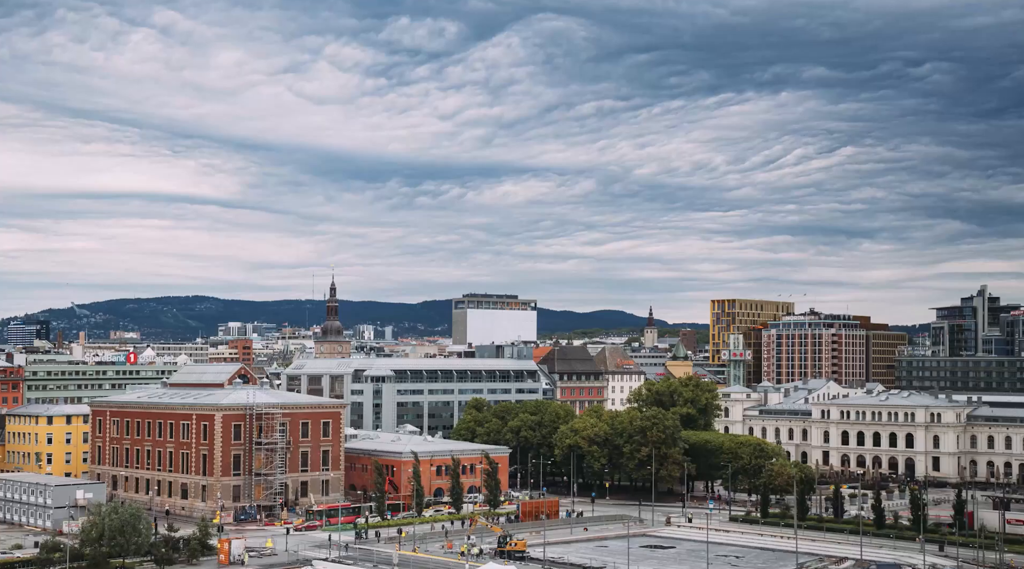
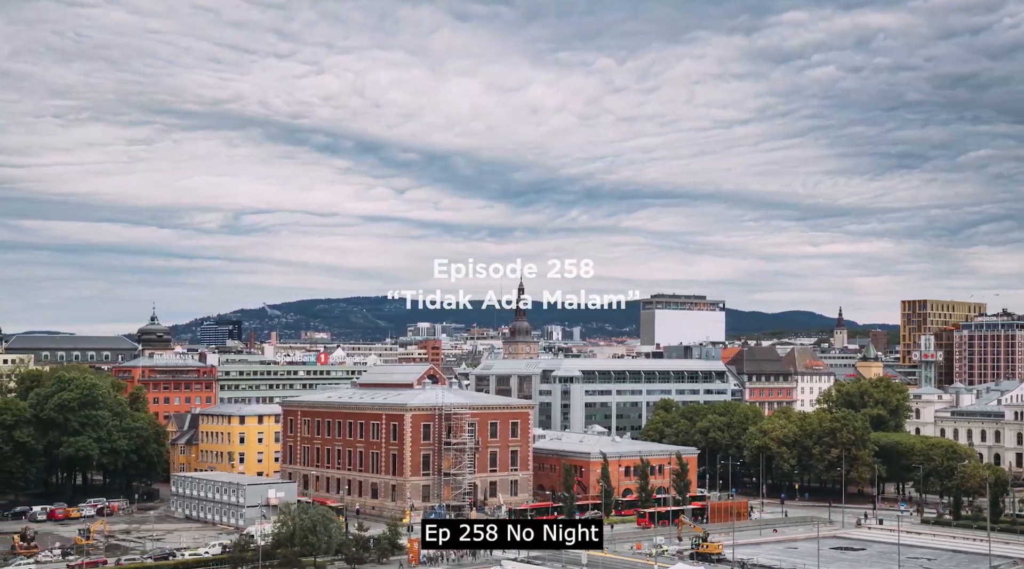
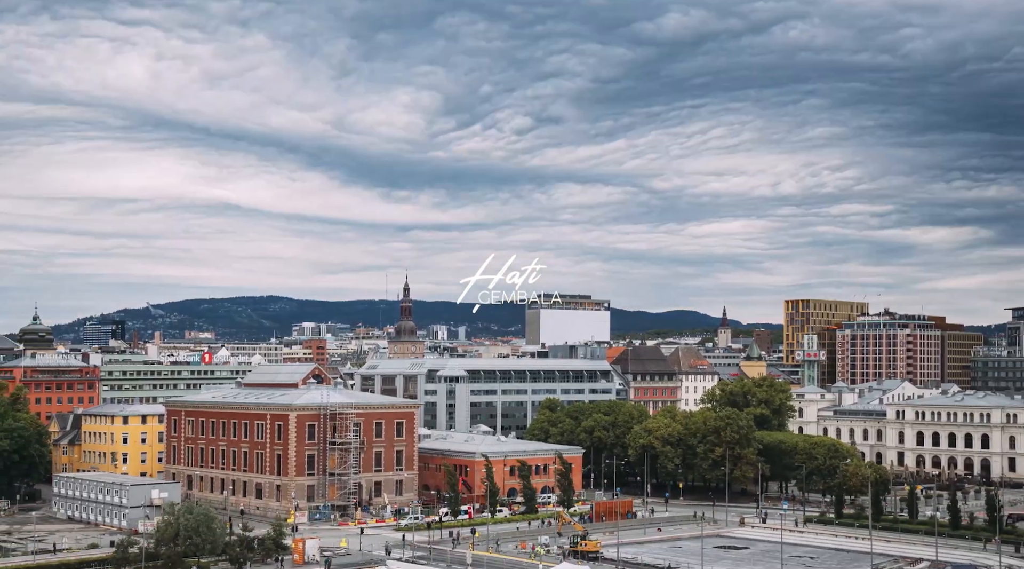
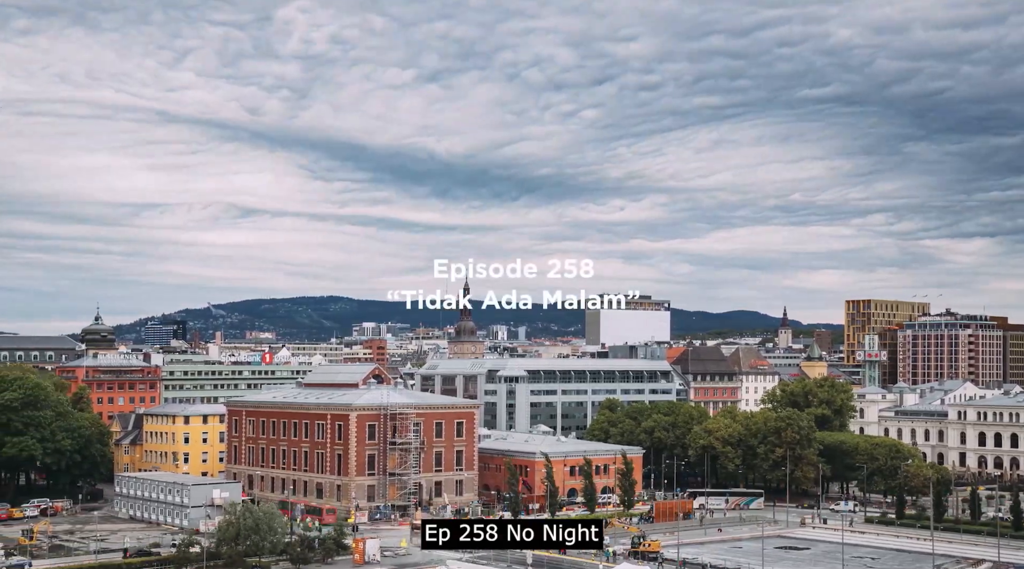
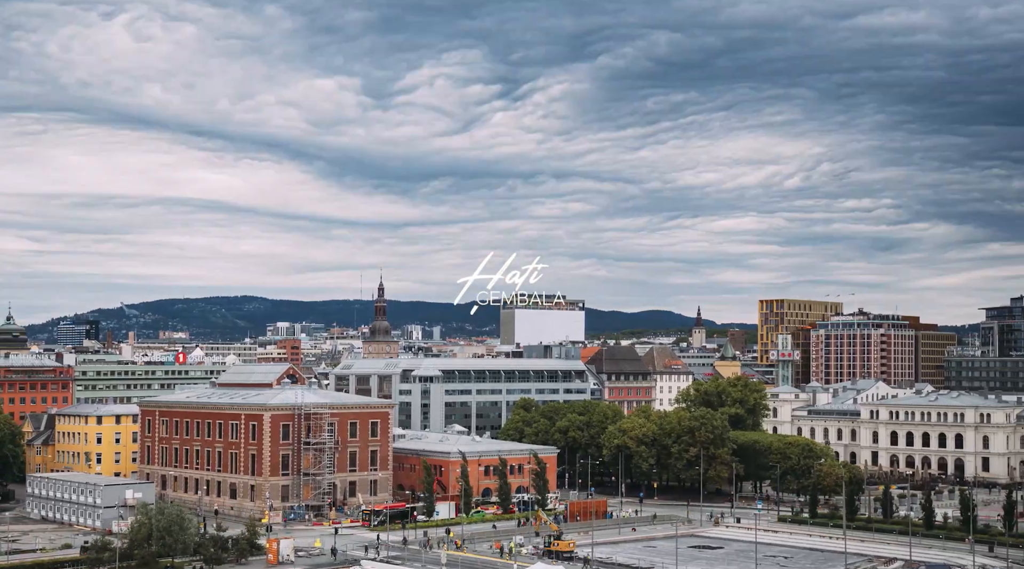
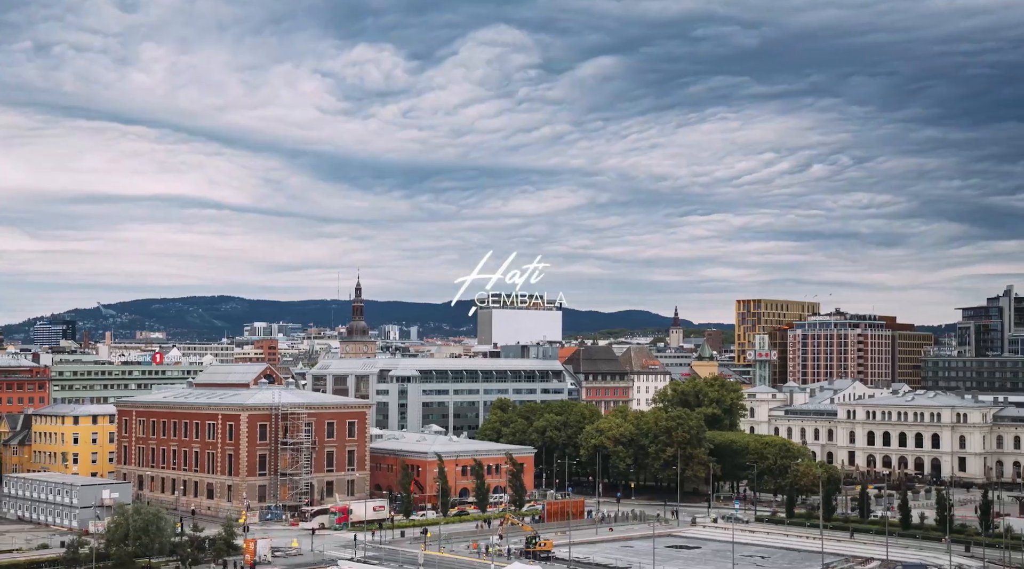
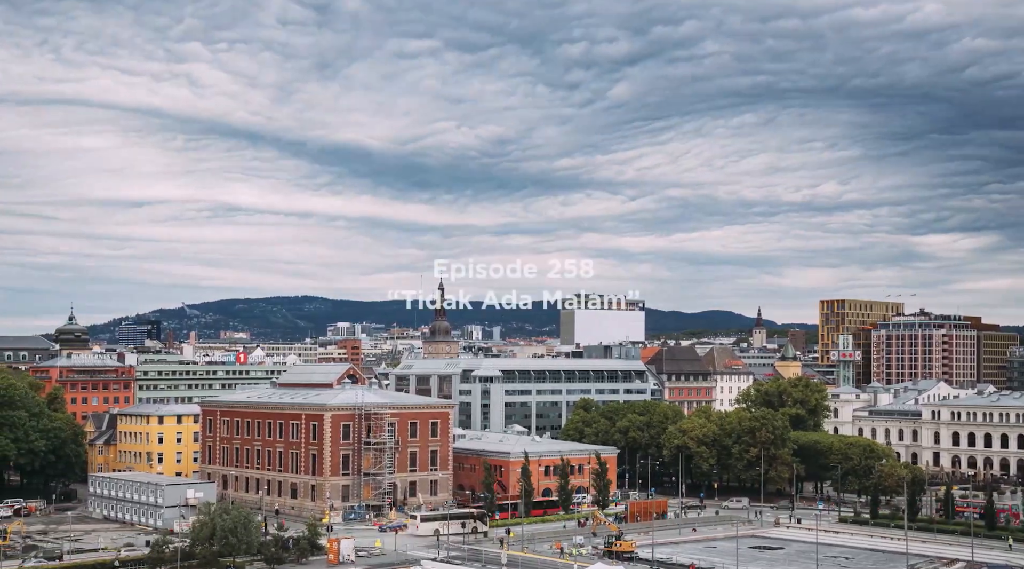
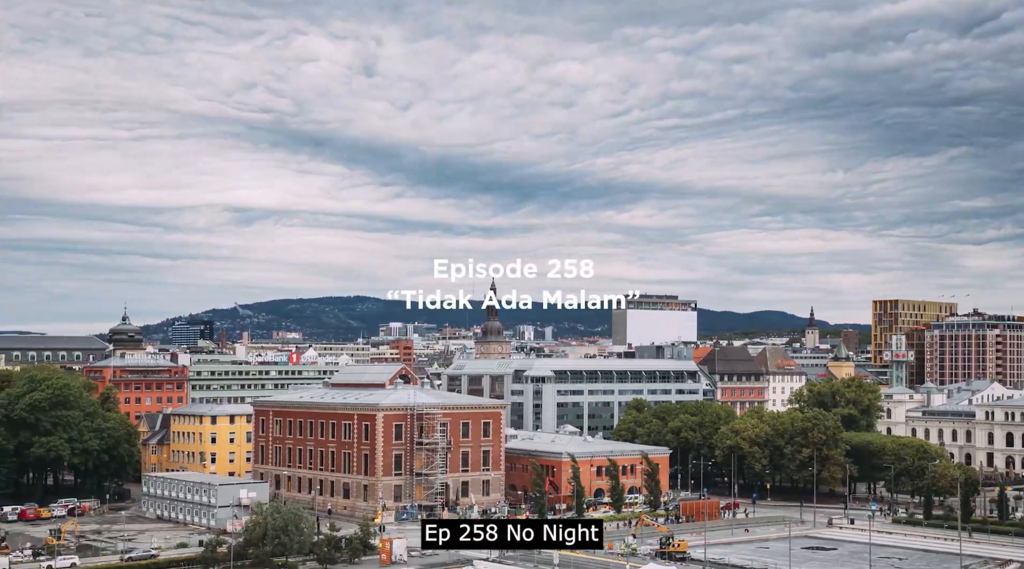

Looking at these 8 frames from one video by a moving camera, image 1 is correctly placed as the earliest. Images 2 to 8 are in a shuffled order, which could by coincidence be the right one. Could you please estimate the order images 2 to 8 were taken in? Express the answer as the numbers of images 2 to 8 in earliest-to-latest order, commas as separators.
6, 5, 3, 7, 4, 8, 2
